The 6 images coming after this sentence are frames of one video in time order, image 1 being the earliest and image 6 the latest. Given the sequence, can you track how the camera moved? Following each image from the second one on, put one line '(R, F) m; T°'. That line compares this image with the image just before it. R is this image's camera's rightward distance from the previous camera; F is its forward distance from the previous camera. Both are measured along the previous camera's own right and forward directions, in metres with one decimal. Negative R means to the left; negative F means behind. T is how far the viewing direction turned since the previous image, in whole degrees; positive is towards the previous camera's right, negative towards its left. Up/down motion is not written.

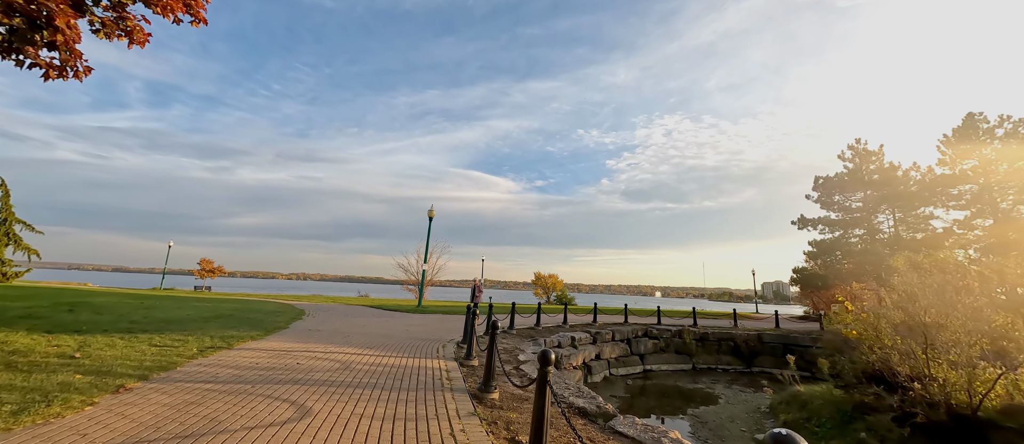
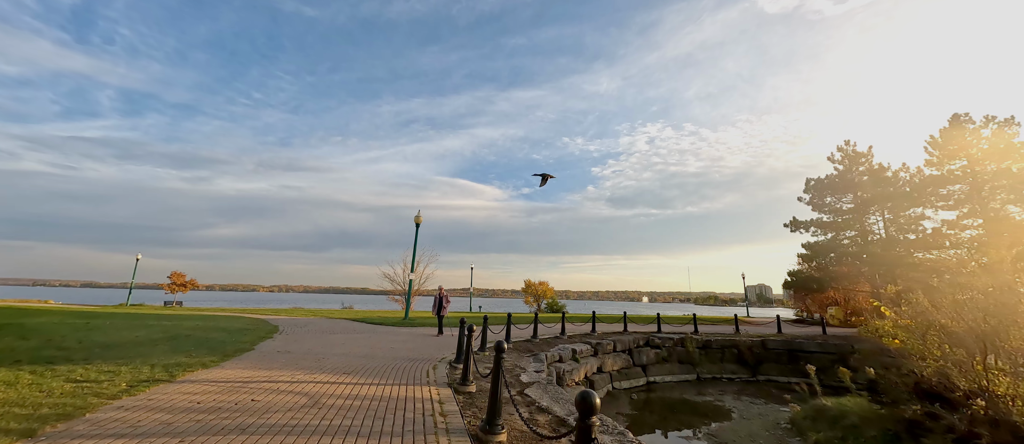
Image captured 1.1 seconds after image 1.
(-0.1, +0.5) m; +2°
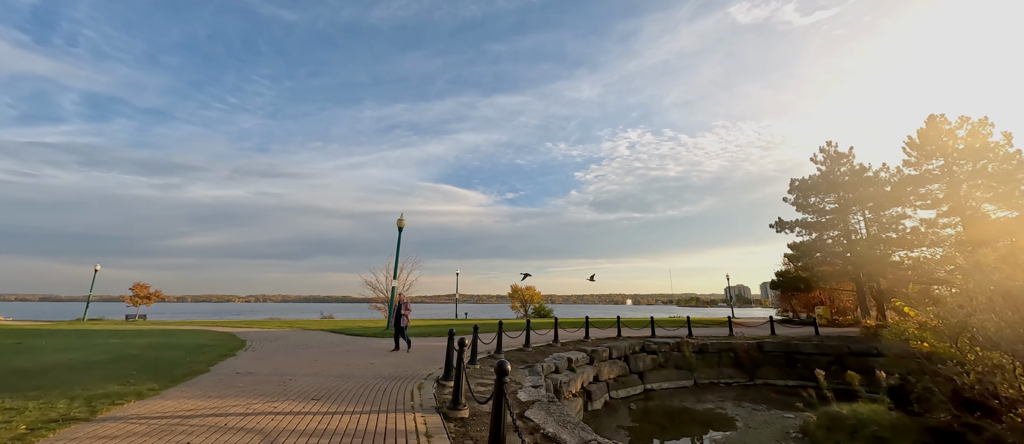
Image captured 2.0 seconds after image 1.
(-0.1, +0.4) m; +2°
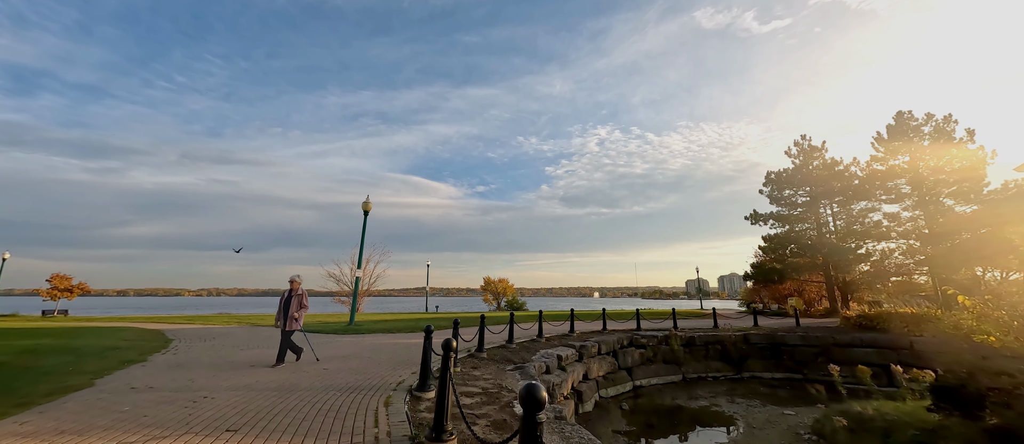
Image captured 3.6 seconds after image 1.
(-0.2, +0.8) m; +5°
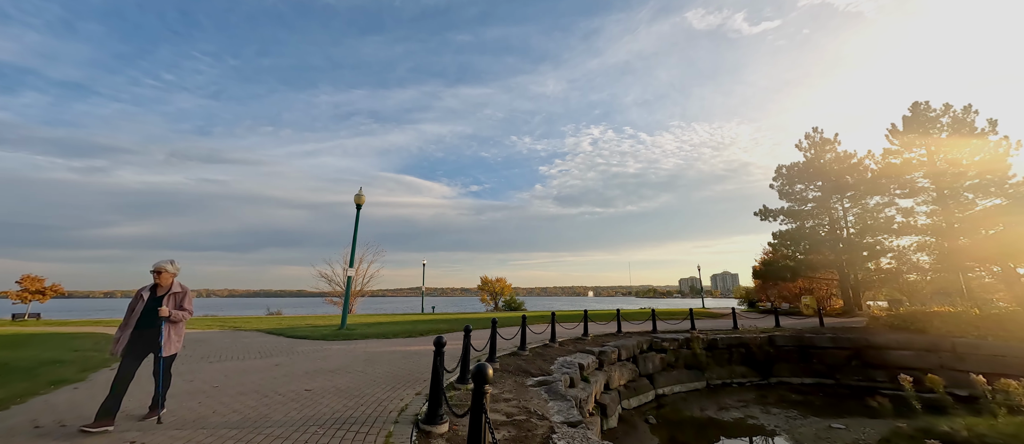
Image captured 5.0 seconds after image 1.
(-0.3, +0.7) m; +1°
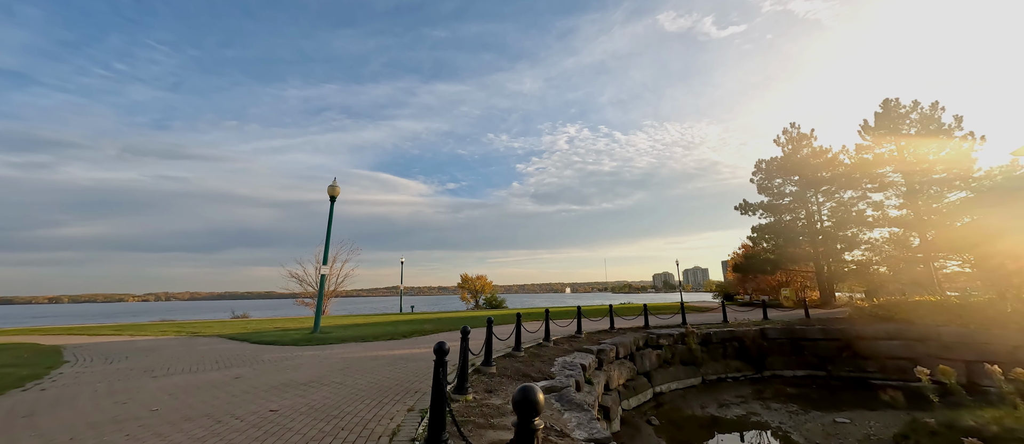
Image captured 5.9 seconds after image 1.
(-0.2, +0.4) m; +4°
